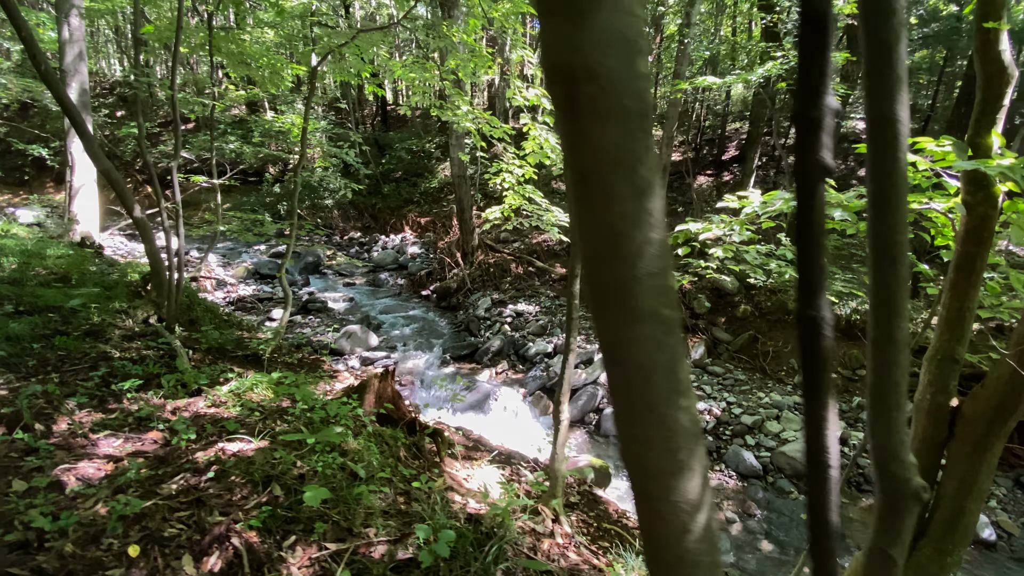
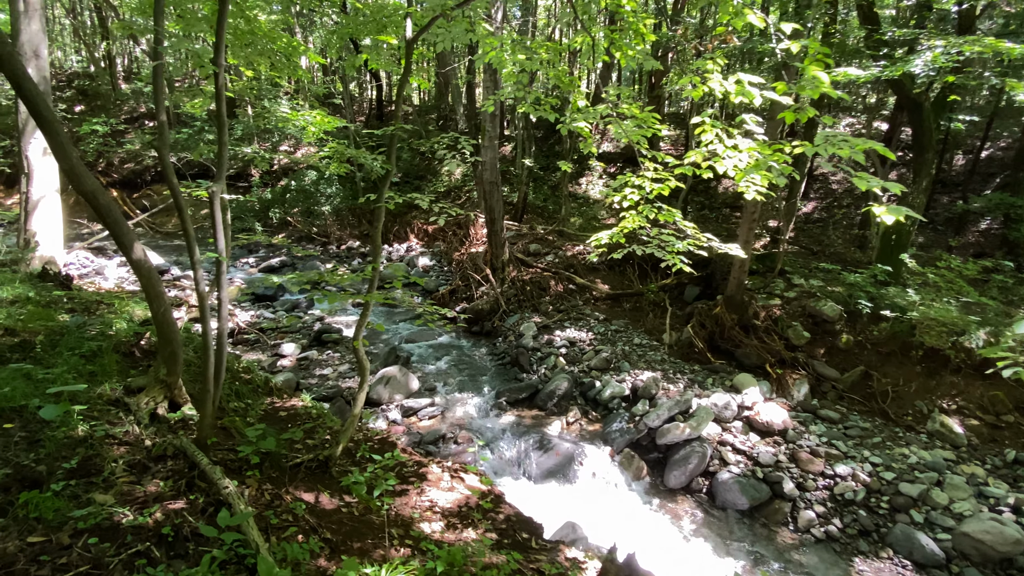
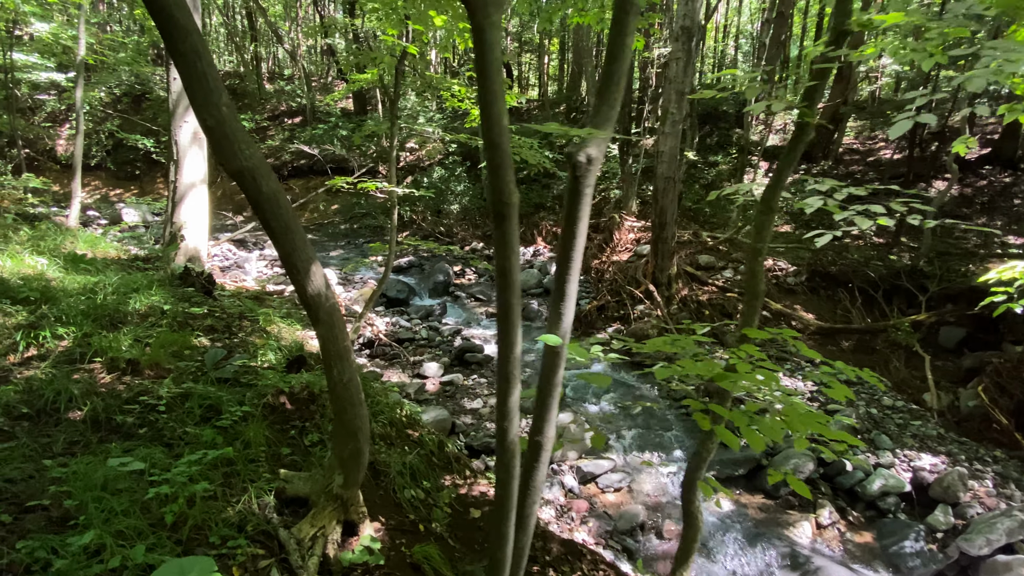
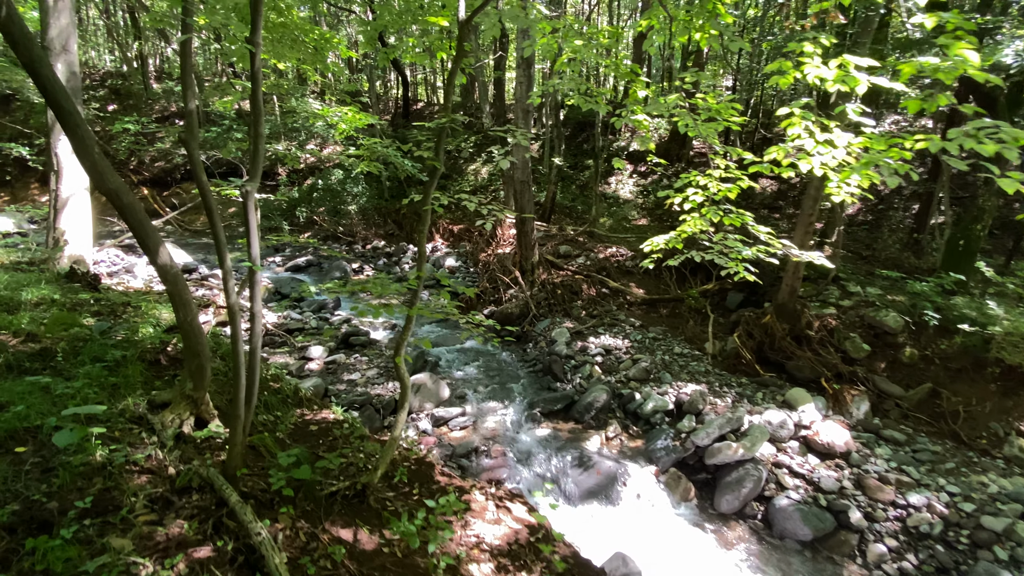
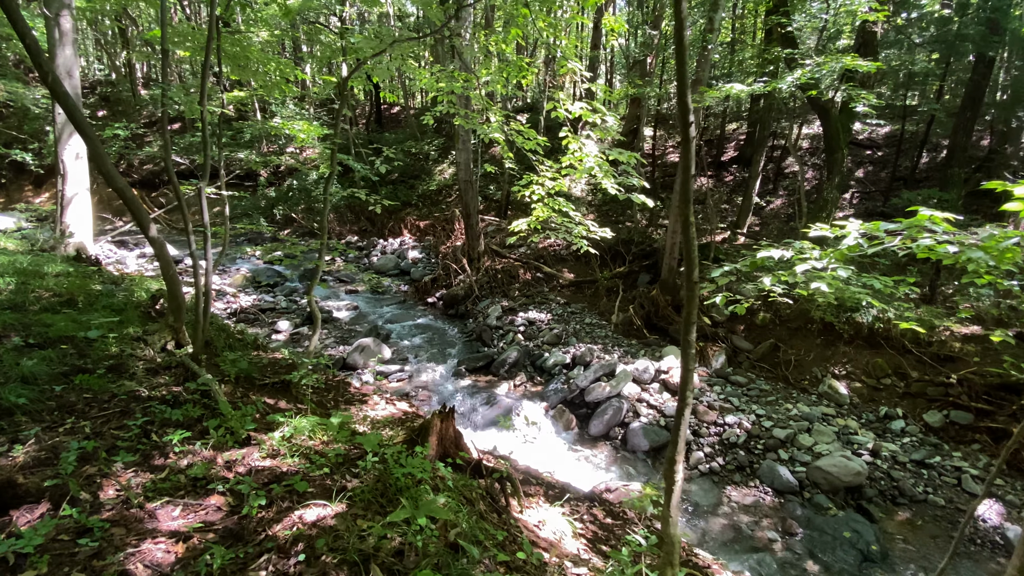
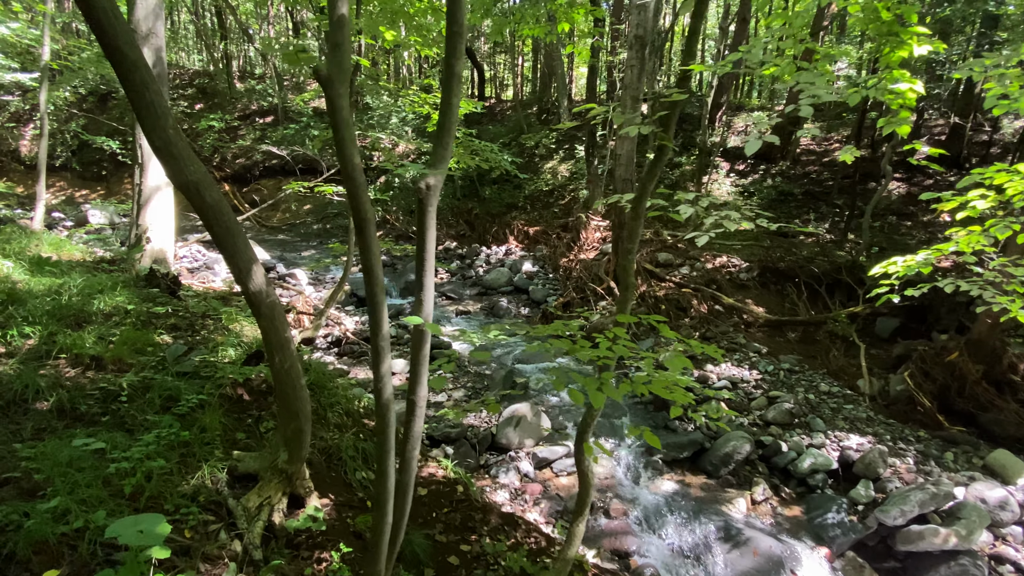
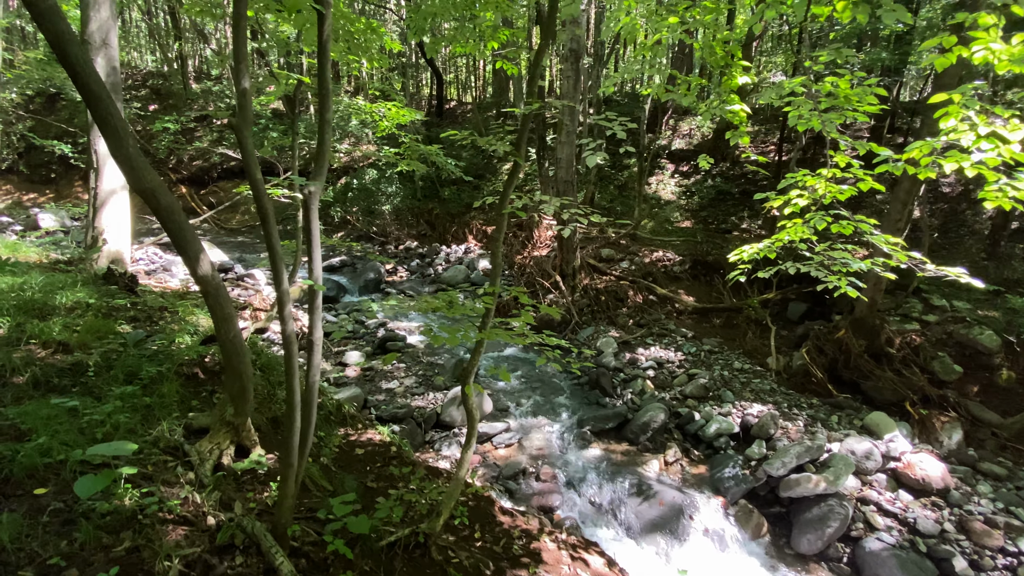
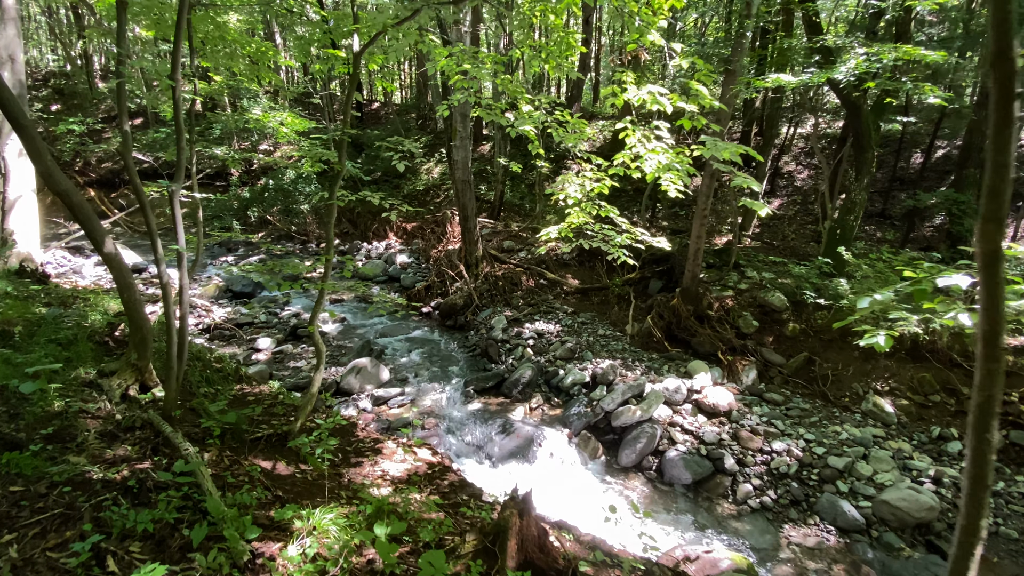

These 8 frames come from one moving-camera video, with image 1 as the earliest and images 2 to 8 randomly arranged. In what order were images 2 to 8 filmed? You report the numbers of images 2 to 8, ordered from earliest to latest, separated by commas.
5, 8, 2, 4, 7, 6, 3
